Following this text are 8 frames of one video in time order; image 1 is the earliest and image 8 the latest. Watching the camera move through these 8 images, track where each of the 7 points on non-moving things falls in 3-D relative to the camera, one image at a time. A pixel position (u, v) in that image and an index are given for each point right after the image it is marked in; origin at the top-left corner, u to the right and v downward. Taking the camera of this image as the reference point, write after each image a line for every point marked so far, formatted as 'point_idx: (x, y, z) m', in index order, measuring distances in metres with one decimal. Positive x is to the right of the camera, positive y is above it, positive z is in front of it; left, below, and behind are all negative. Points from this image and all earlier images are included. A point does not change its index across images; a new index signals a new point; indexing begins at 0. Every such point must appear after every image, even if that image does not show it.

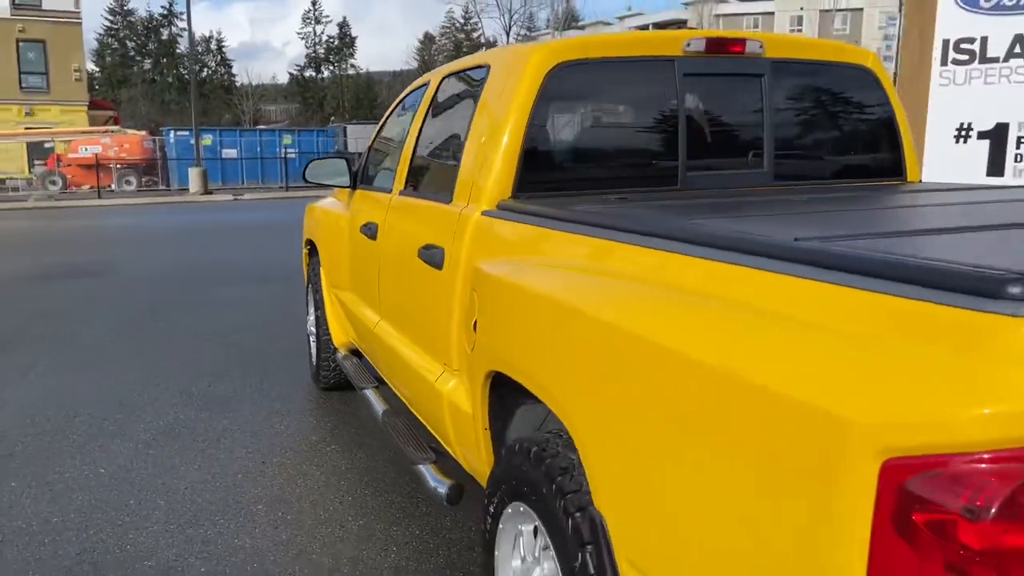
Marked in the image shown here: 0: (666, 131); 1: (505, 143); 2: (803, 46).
0: (+0.6, +0.6, +3.3) m
1: (0.0, +0.6, +3.0) m
2: (+1.1, +1.0, +3.4) m
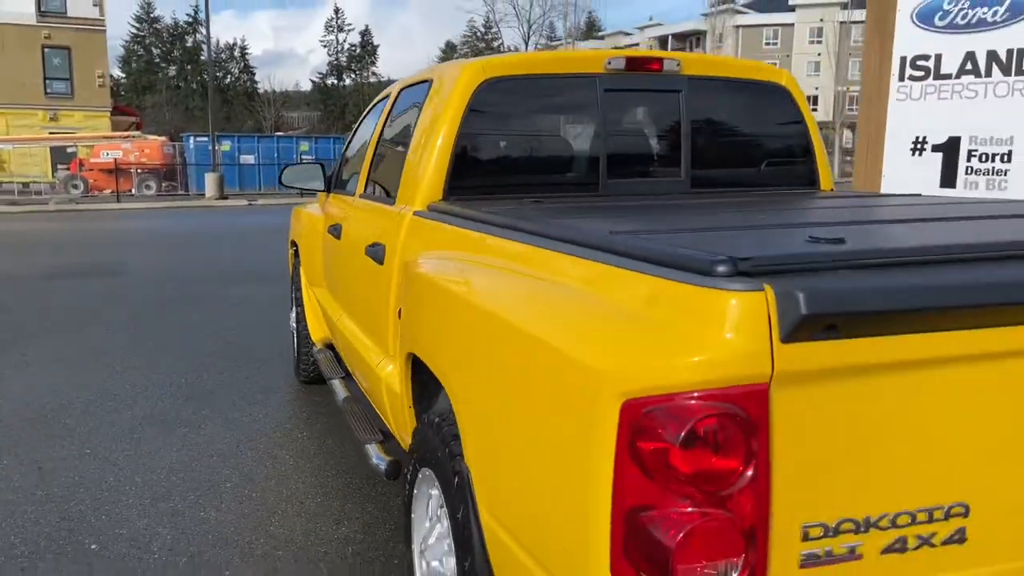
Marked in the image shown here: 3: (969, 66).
0: (+0.3, +0.6, +3.6) m
1: (-0.3, +0.6, +3.4) m
2: (+0.9, +1.0, +3.7) m
3: (+3.3, +1.6, +6.1) m
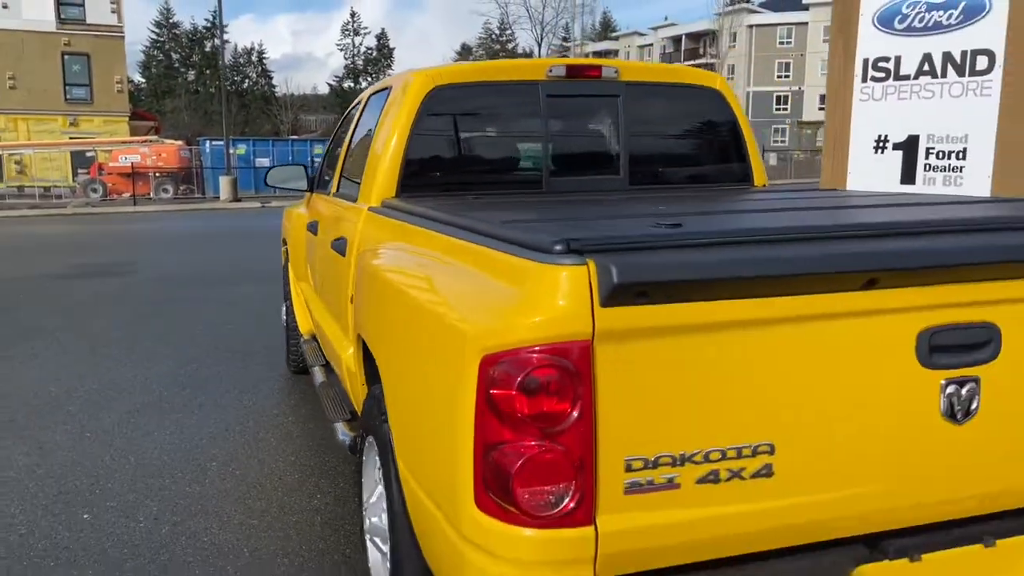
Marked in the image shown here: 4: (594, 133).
0: (+0.1, +0.7, +3.9) m
1: (-0.5, +0.7, +3.7) m
2: (+0.7, +1.0, +4.0) m
3: (+3.1, +1.7, +6.4) m
4: (+0.3, +0.8, +4.1) m
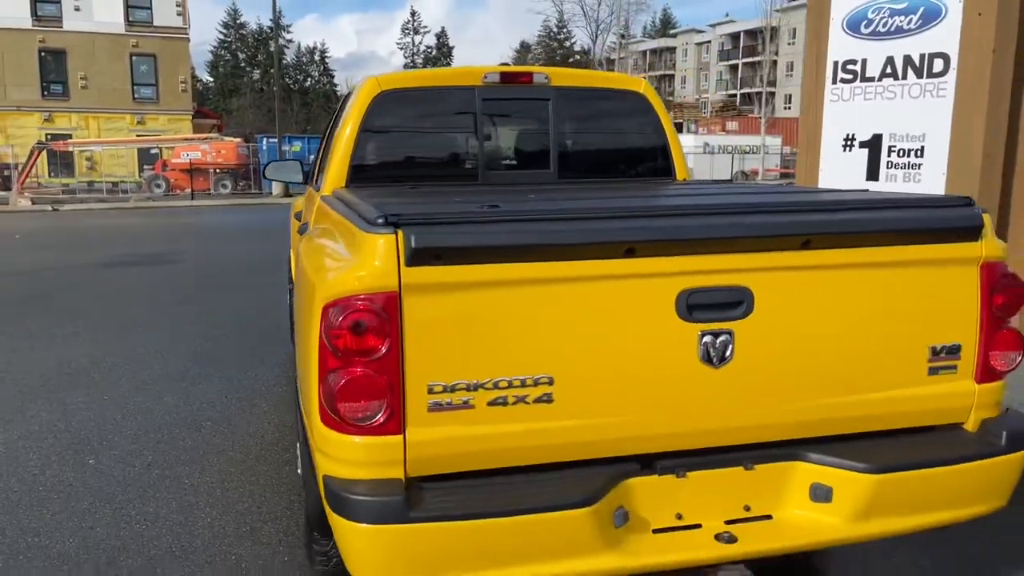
0: (-0.2, +0.8, +4.5) m
1: (-0.8, +0.8, +4.3) m
2: (+0.4, +1.1, +4.5) m
3: (+3.0, +1.7, +6.7) m
4: (0.0, +0.9, +4.6) m
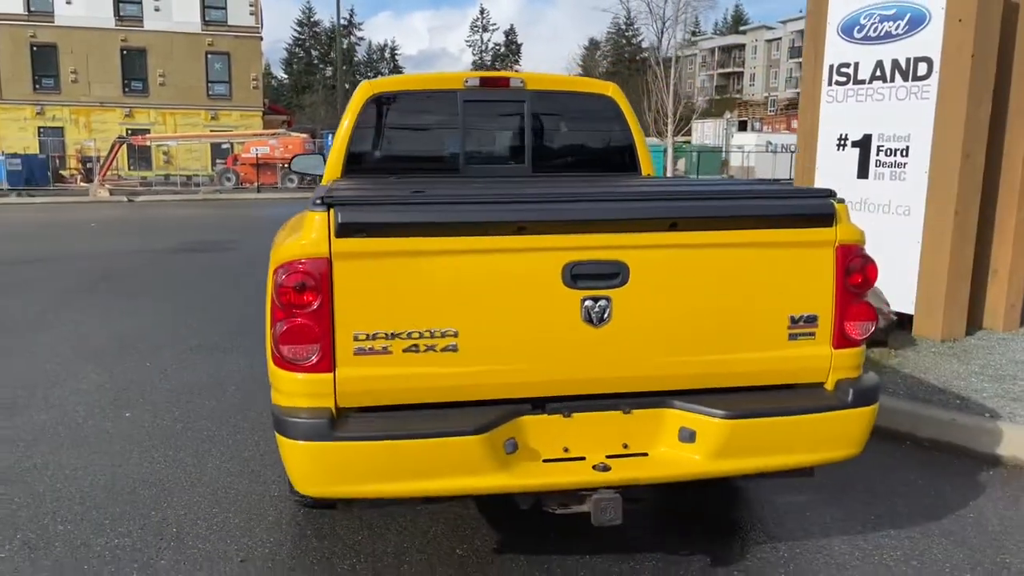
0: (-0.4, +0.9, +5.0) m
1: (-1.0, +0.9, +4.9) m
2: (+0.2, +1.2, +5.1) m
3: (+3.0, +1.8, +7.1) m
4: (-0.1, +1.0, +5.2) m
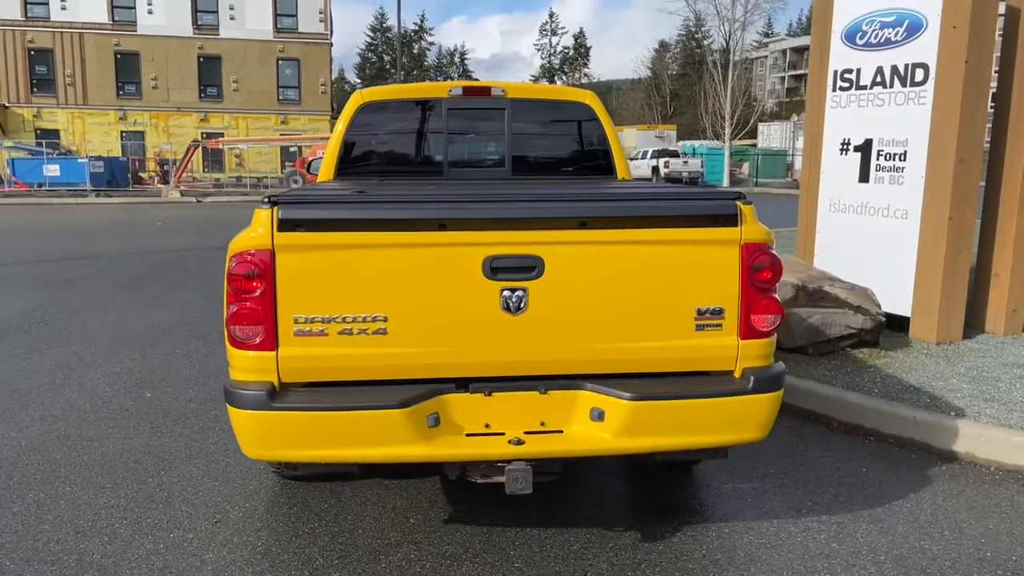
0: (-0.5, +0.9, +5.4) m
1: (-1.1, +0.9, +5.3) m
2: (+0.1, +1.3, +5.4) m
3: (+3.1, +1.8, +7.2) m
4: (-0.2, +1.0, +5.5) m
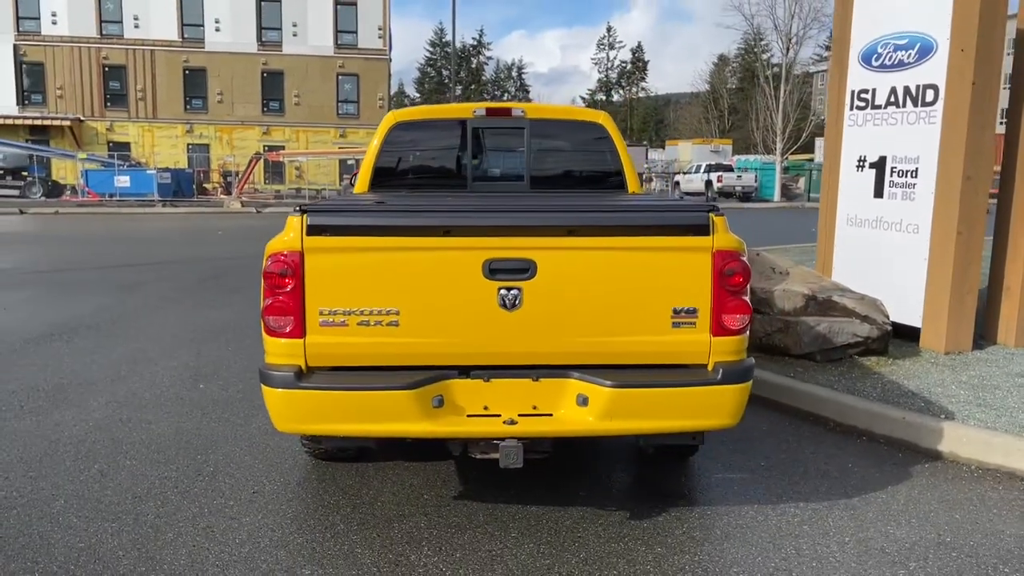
0: (-0.4, +0.9, +5.9) m
1: (-1.0, +0.9, +5.9) m
2: (+0.3, +1.2, +5.9) m
3: (+3.3, +1.7, +7.4) m
4: (0.0, +1.0, +6.0) m
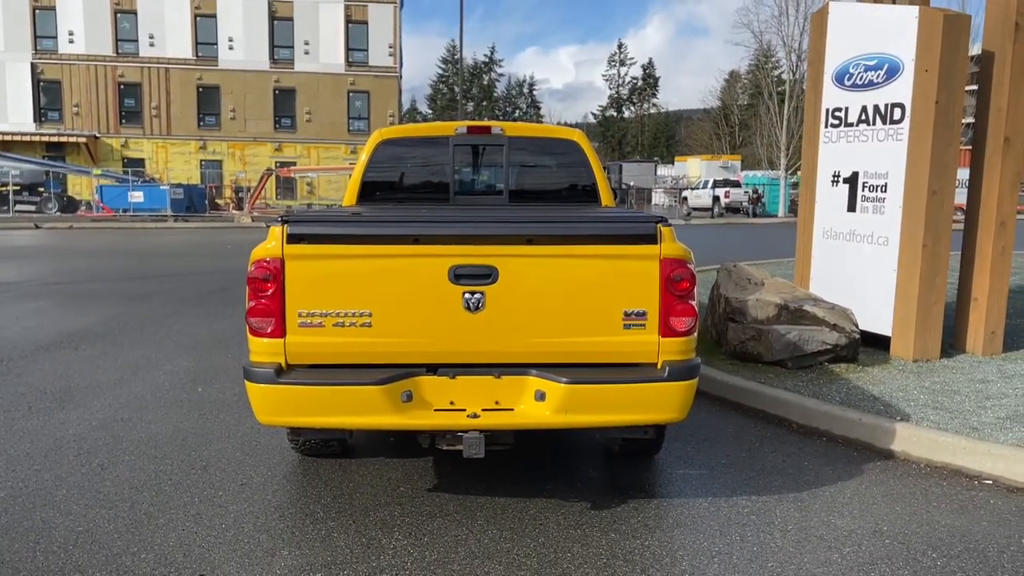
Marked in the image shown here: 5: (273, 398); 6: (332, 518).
0: (-0.5, +0.8, +6.3) m
1: (-1.1, +0.9, +6.2) m
2: (+0.1, +1.2, +6.2) m
3: (+3.2, +1.6, +7.8) m
4: (-0.2, +0.9, +6.4) m
5: (-1.1, -0.5, +4.1) m
6: (-0.9, -1.2, +4.5) m
